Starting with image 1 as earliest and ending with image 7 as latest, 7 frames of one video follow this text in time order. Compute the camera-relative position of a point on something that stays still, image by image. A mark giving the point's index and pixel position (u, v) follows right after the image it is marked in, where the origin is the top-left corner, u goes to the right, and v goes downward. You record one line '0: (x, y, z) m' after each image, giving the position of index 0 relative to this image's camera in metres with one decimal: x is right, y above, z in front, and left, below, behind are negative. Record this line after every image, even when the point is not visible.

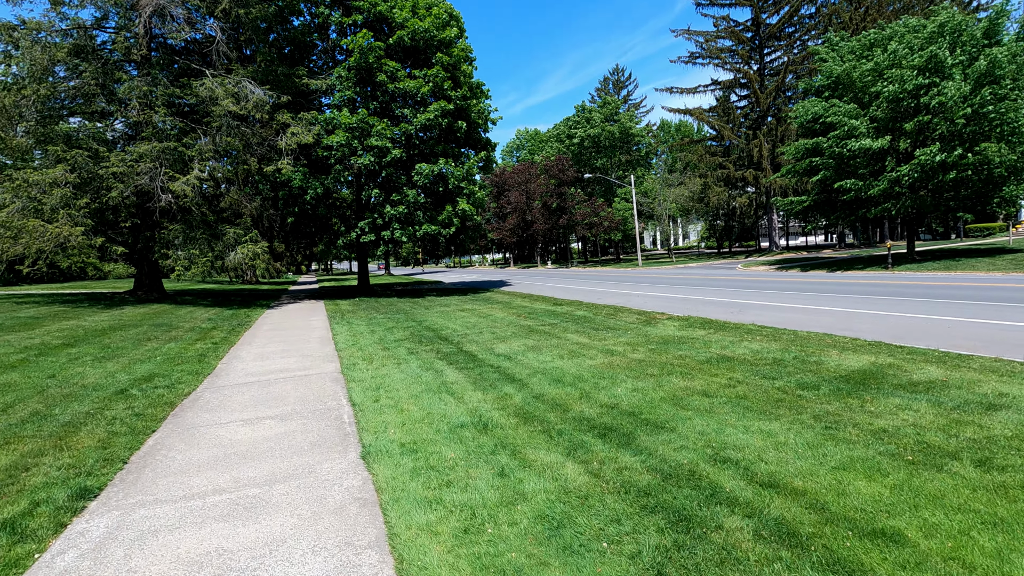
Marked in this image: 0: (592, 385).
0: (+0.9, -1.0, +5.7) m
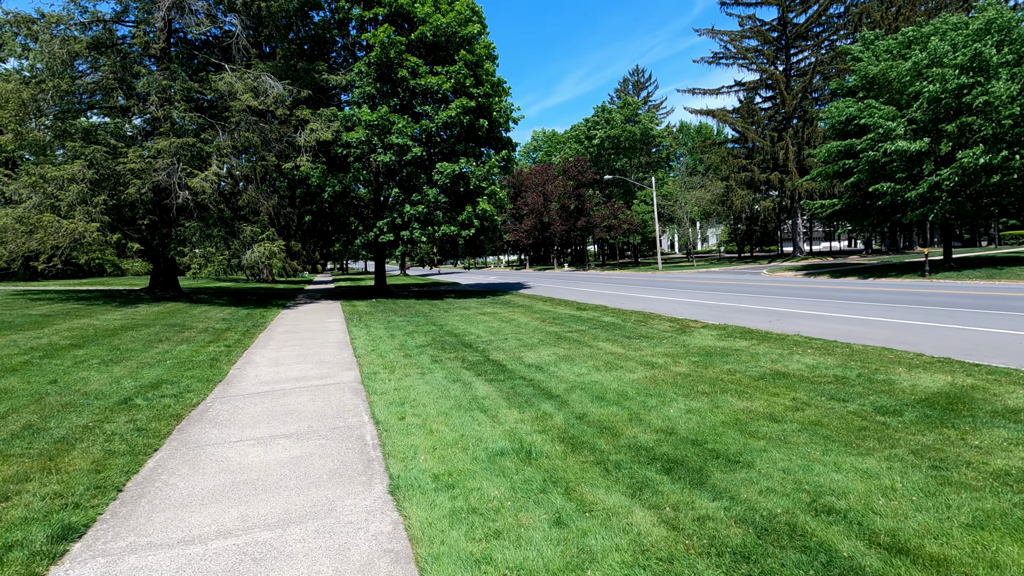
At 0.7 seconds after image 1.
0: (+1.2, -1.1, +5.2) m
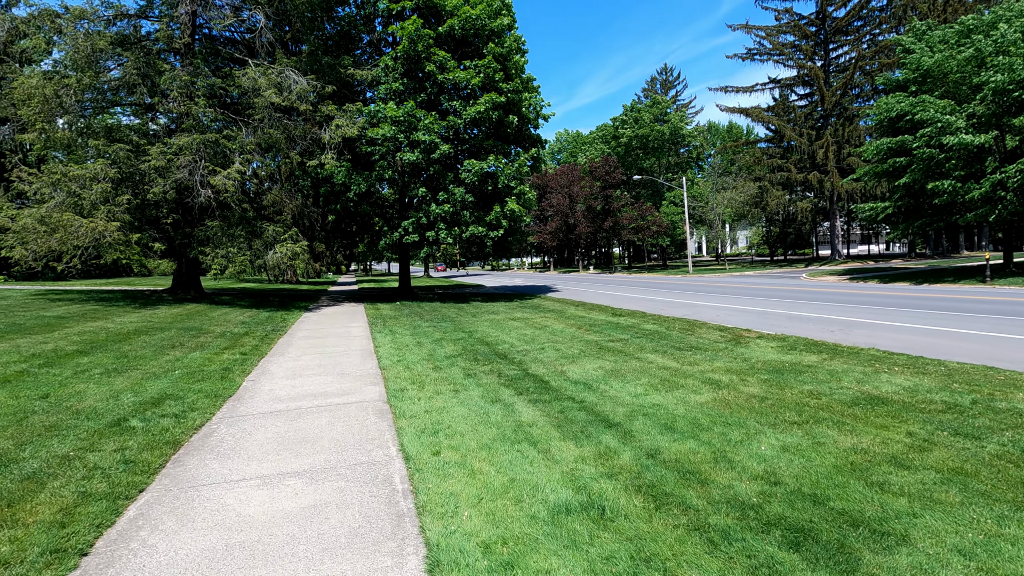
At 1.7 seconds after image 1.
0: (+1.7, -1.2, +4.3) m
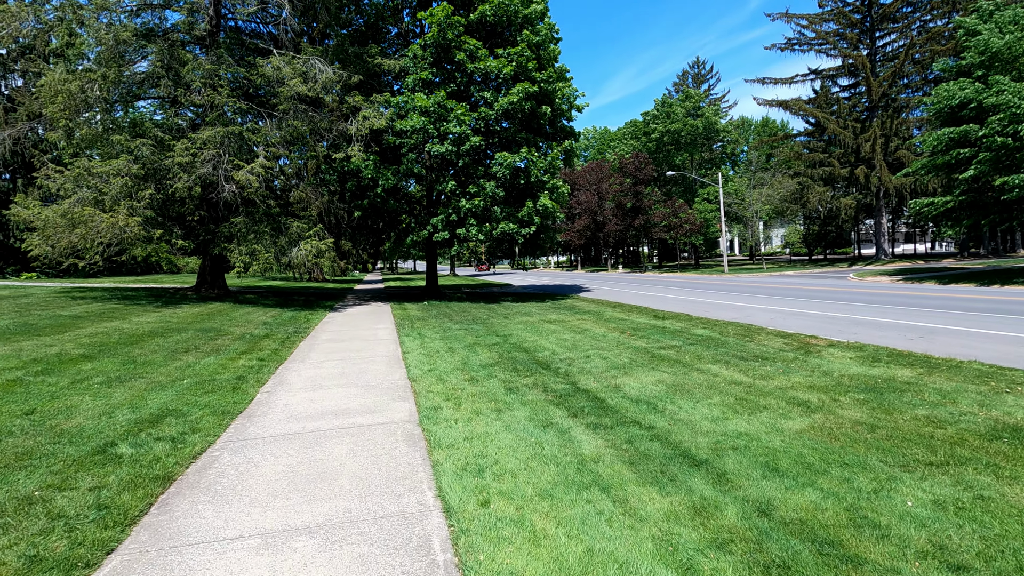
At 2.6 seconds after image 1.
0: (+2.1, -1.2, +3.3) m
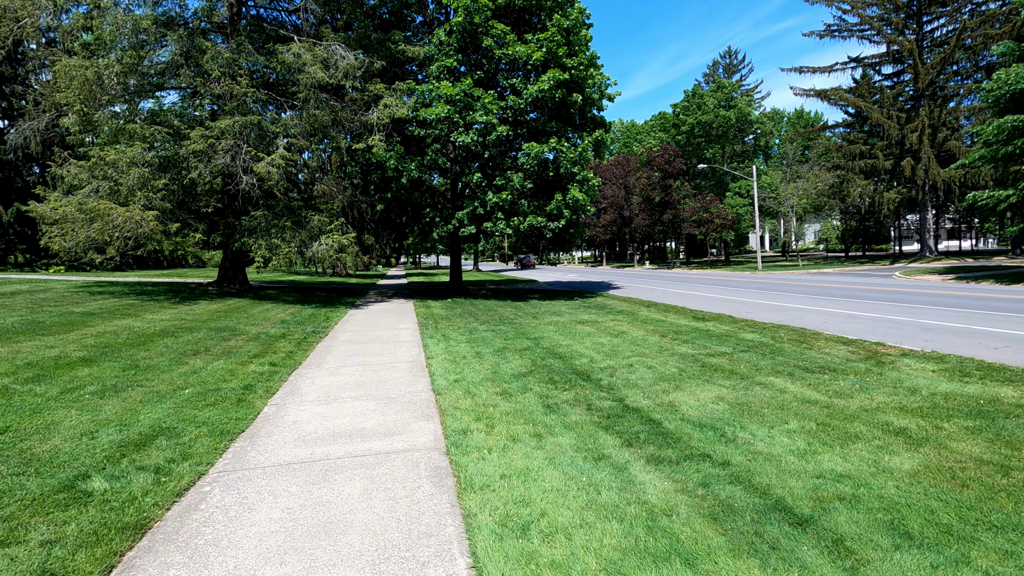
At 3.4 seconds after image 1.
0: (+2.3, -1.3, +2.5) m
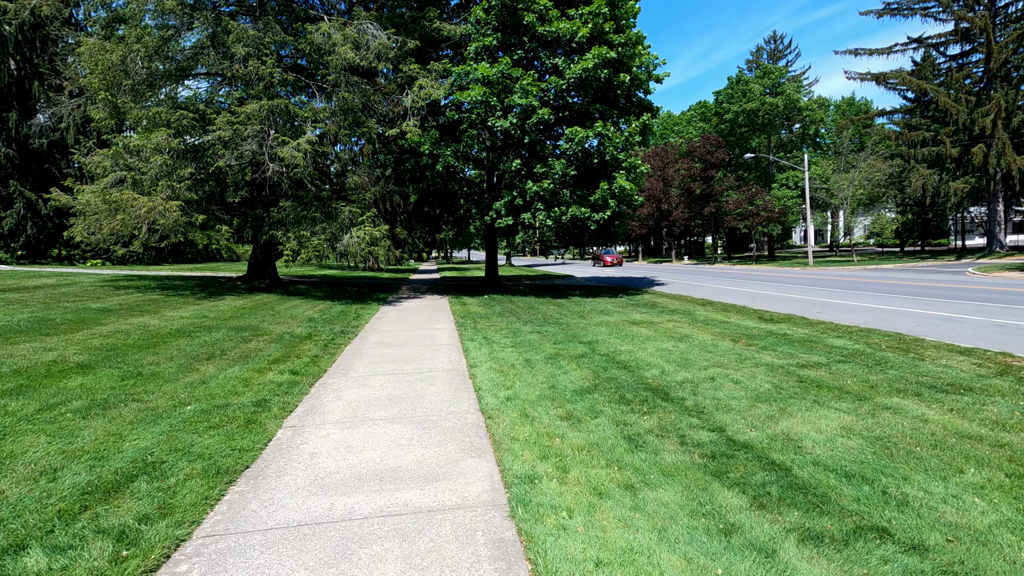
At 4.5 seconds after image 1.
0: (+2.7, -1.3, +1.3) m
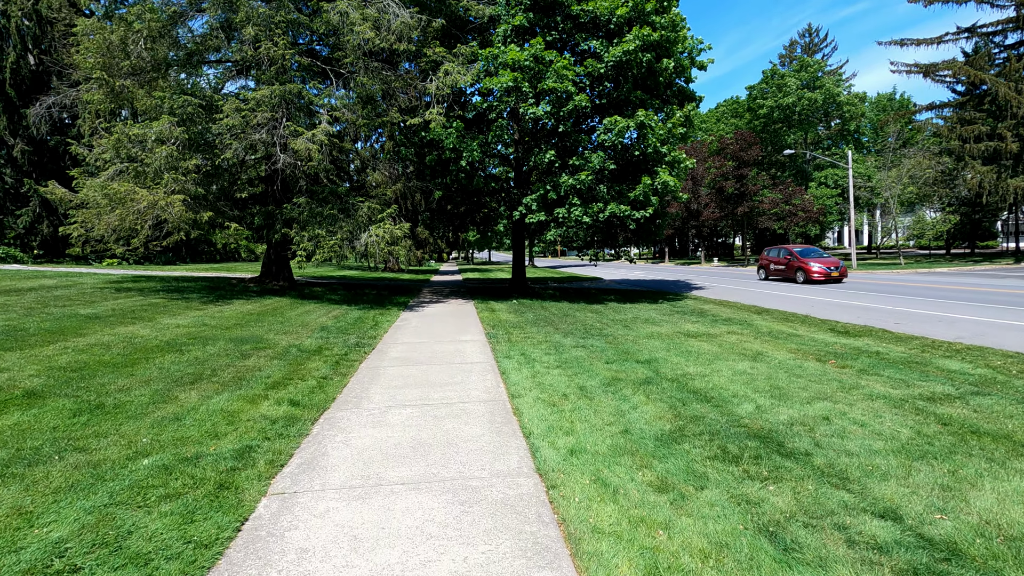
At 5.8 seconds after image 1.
0: (+3.0, -1.4, -0.1) m
